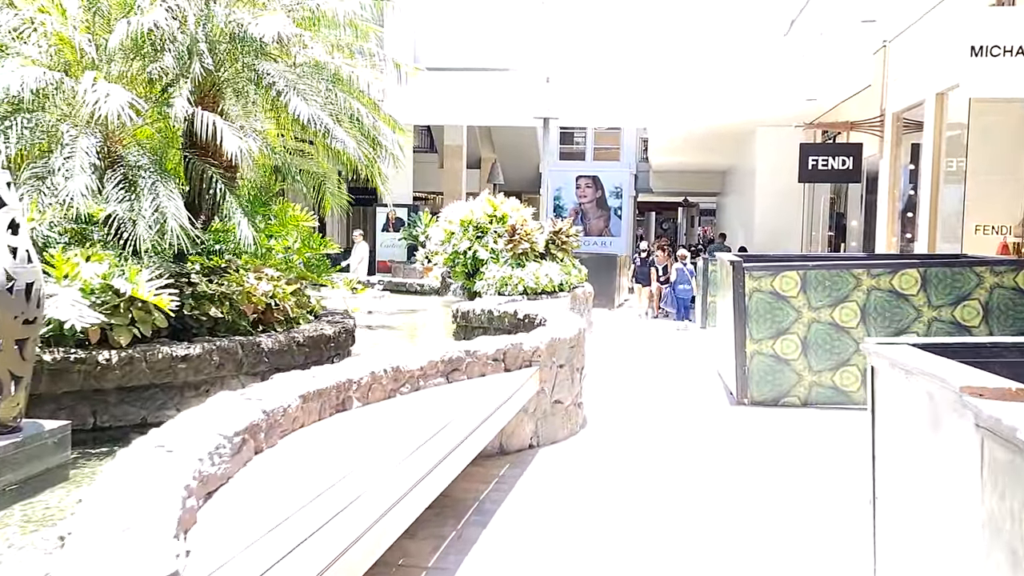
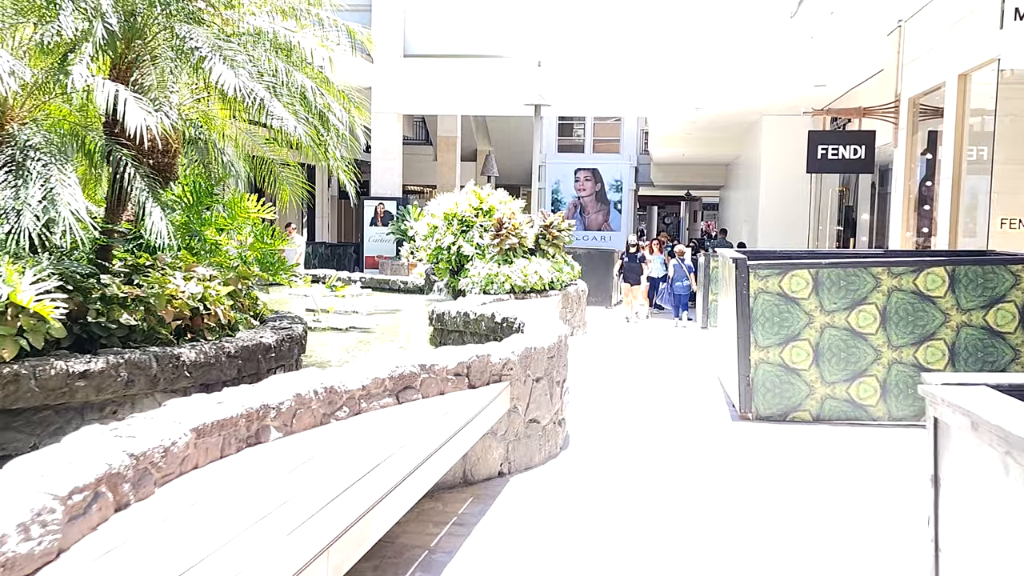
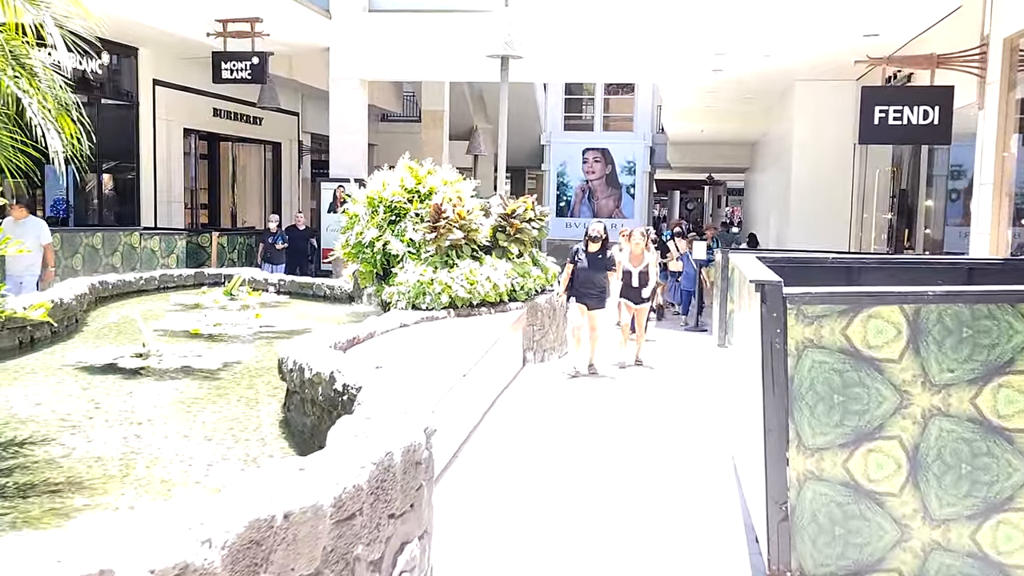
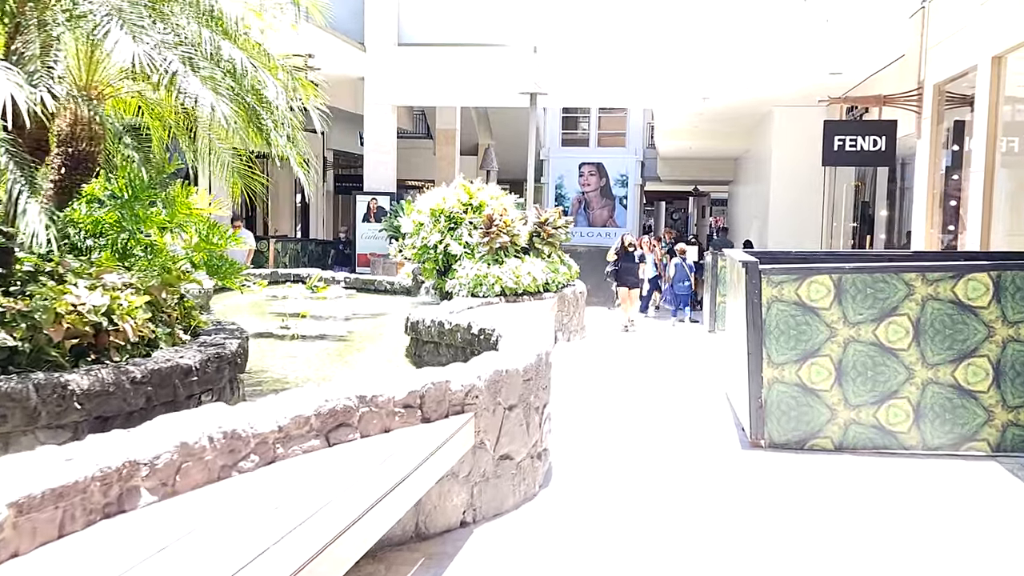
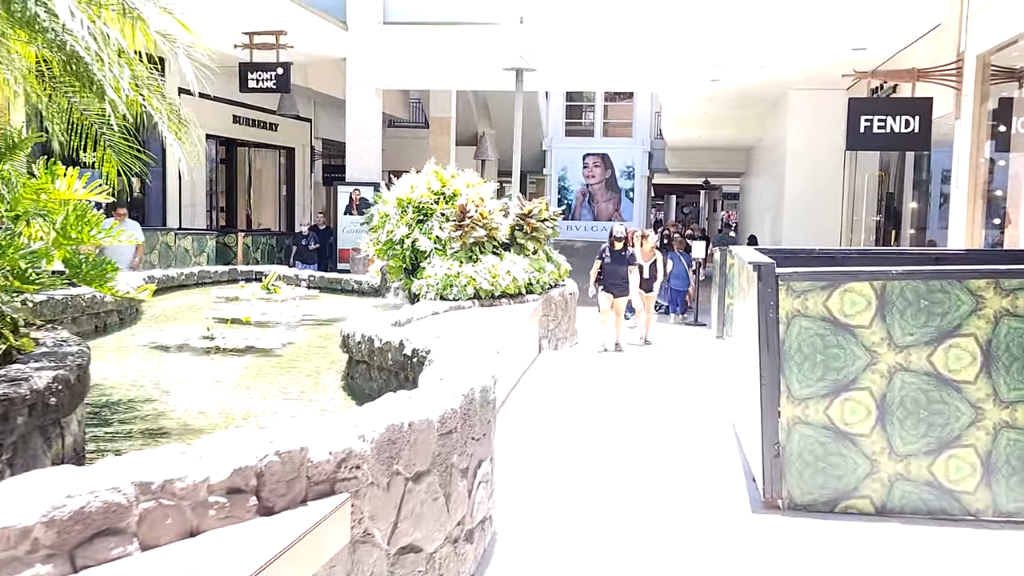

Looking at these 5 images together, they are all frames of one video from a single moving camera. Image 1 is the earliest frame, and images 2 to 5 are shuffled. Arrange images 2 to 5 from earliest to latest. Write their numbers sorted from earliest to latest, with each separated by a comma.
2, 4, 5, 3
